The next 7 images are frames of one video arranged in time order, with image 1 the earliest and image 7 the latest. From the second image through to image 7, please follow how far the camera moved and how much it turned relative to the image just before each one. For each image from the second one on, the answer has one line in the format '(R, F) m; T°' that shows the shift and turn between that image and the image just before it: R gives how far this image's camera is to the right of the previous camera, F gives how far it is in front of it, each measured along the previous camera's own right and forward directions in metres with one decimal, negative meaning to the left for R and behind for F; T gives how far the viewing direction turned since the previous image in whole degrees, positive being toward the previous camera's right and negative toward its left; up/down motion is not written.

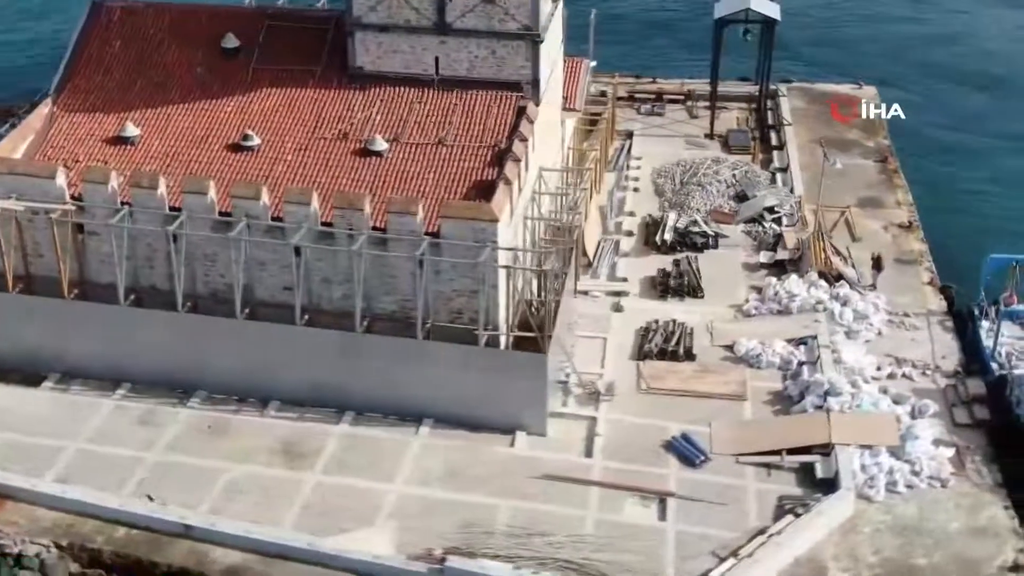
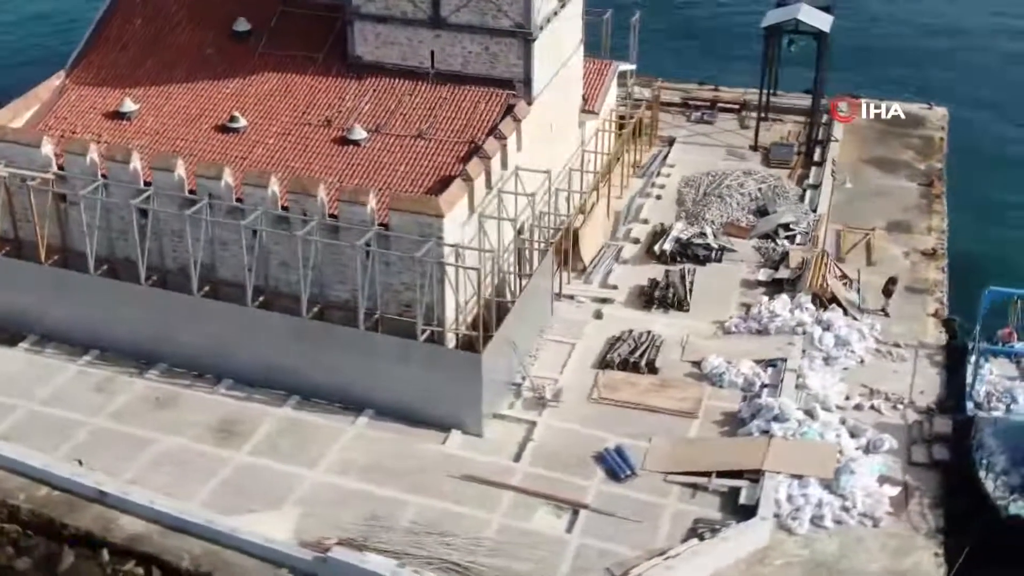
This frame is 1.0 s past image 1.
(+5.3, +0.6) m; -8°
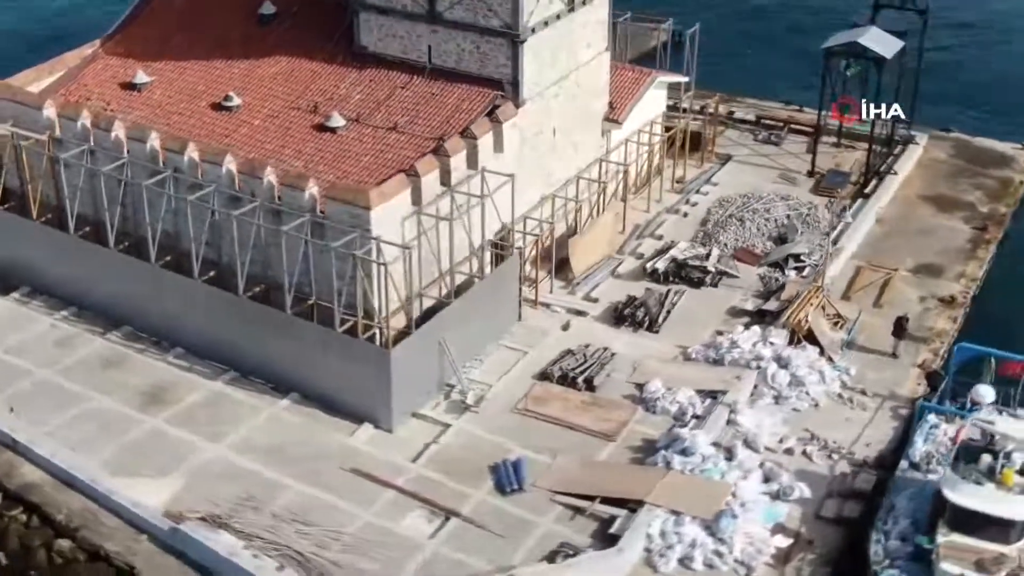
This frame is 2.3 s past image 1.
(+7.3, +1.1) m; -11°
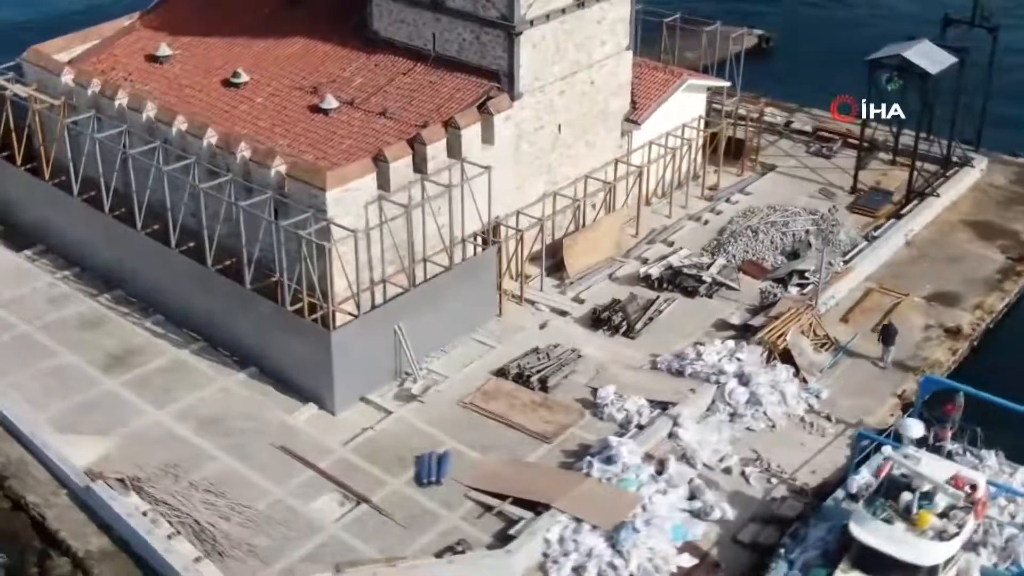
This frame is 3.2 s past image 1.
(+5.3, +0.7) m; -8°
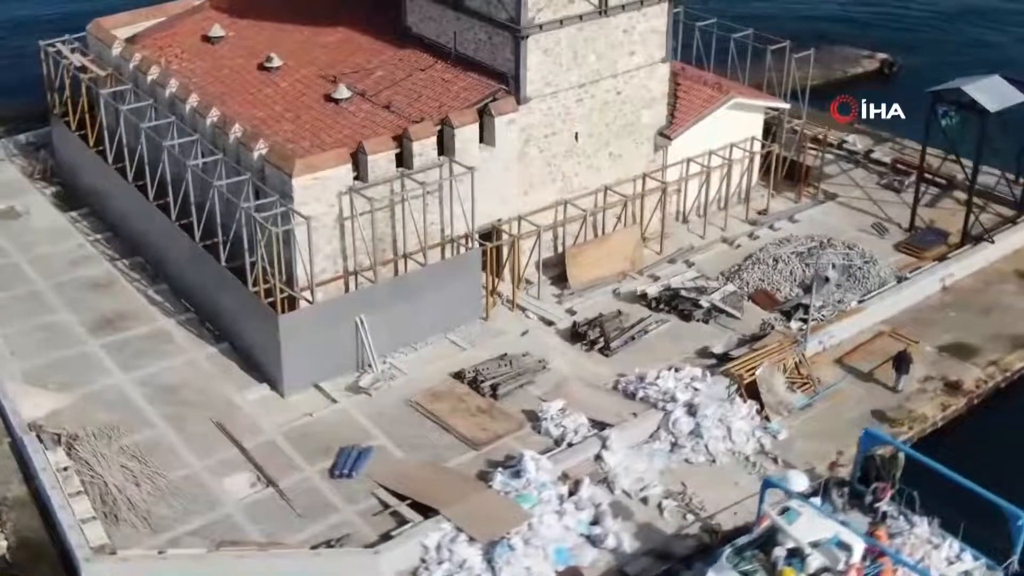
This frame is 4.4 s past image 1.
(+6.4, +0.9) m; -11°
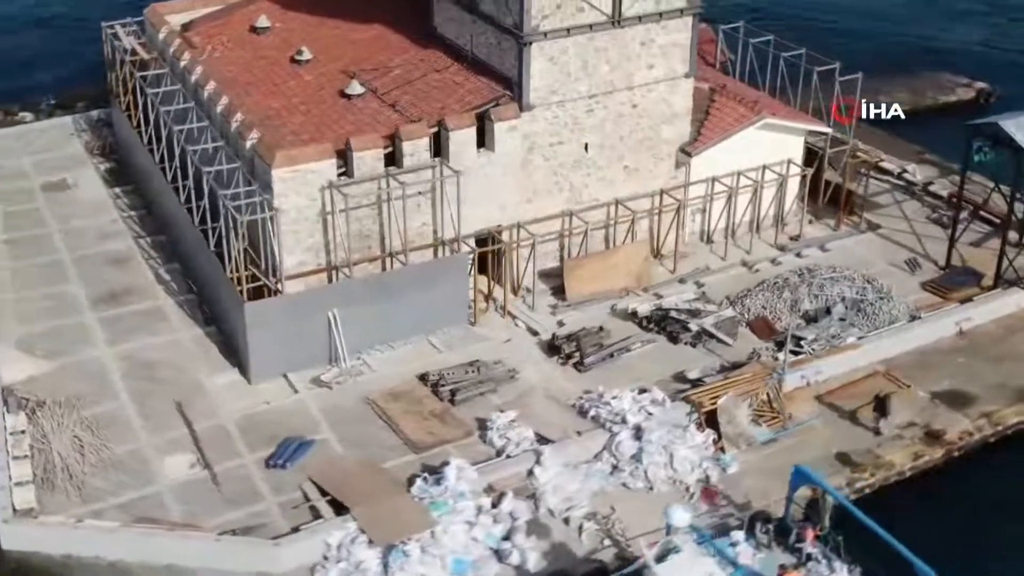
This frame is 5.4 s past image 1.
(+5.1, +0.6) m; -8°
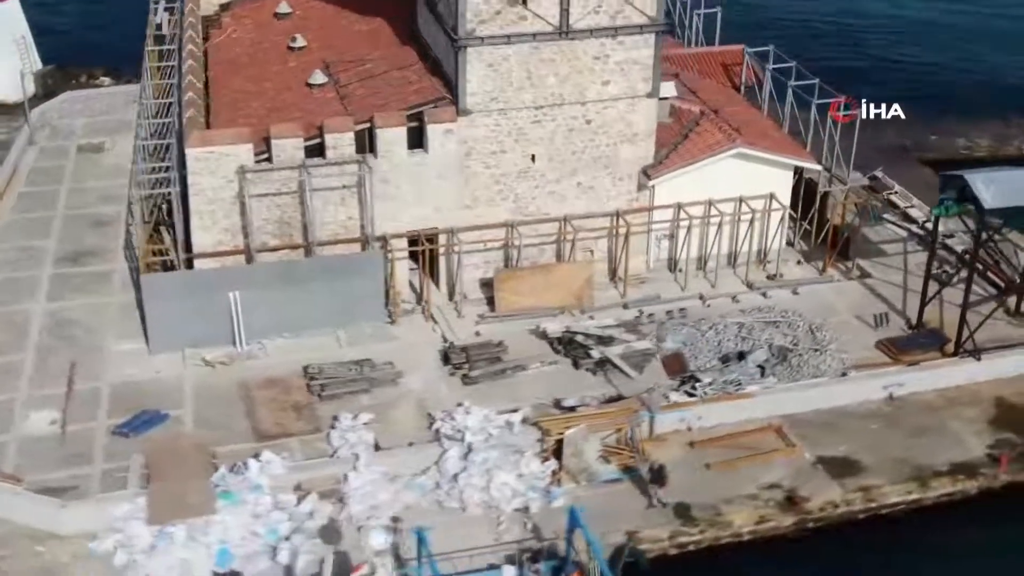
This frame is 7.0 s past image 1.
(+9.0, +1.5) m; -13°
